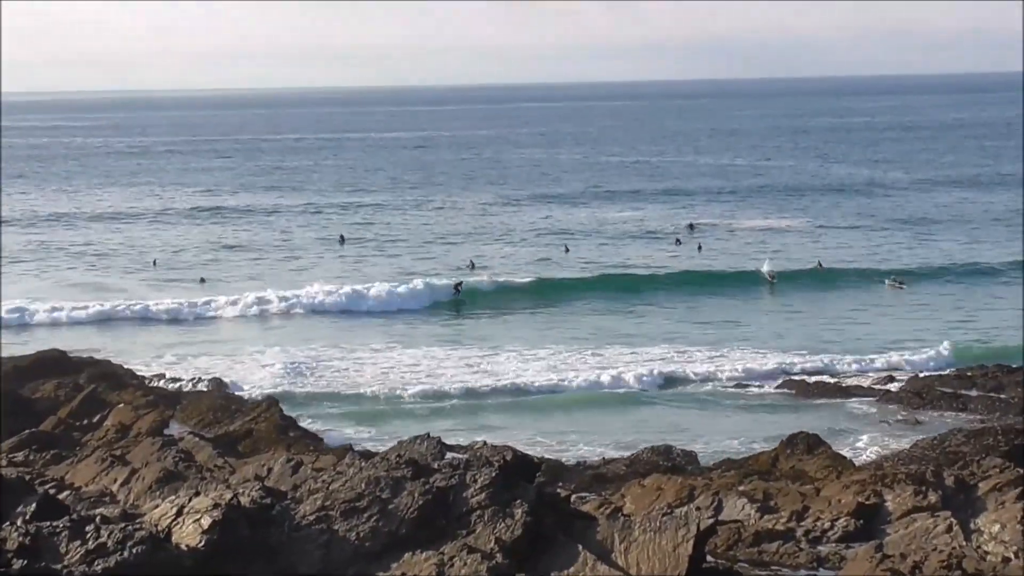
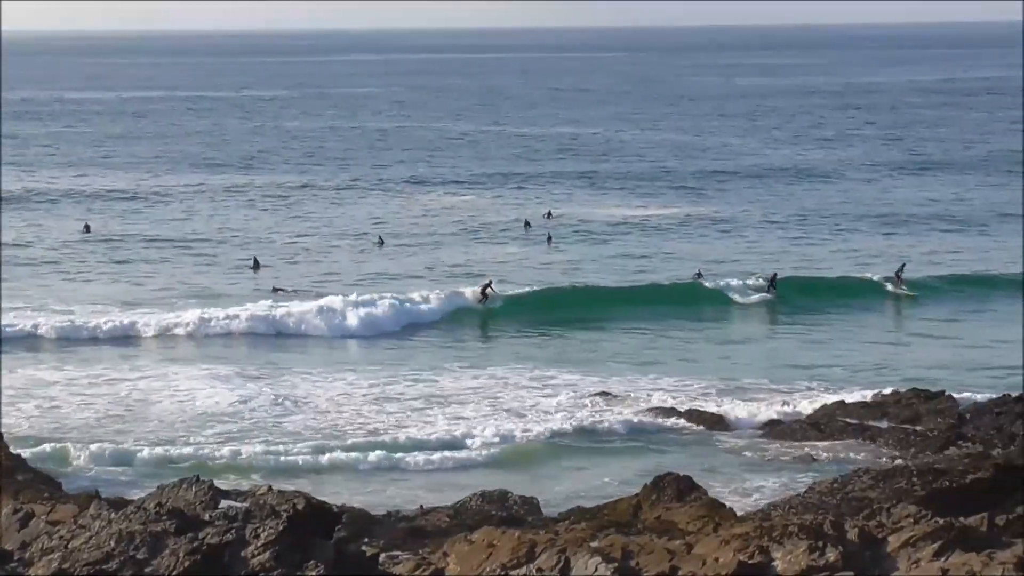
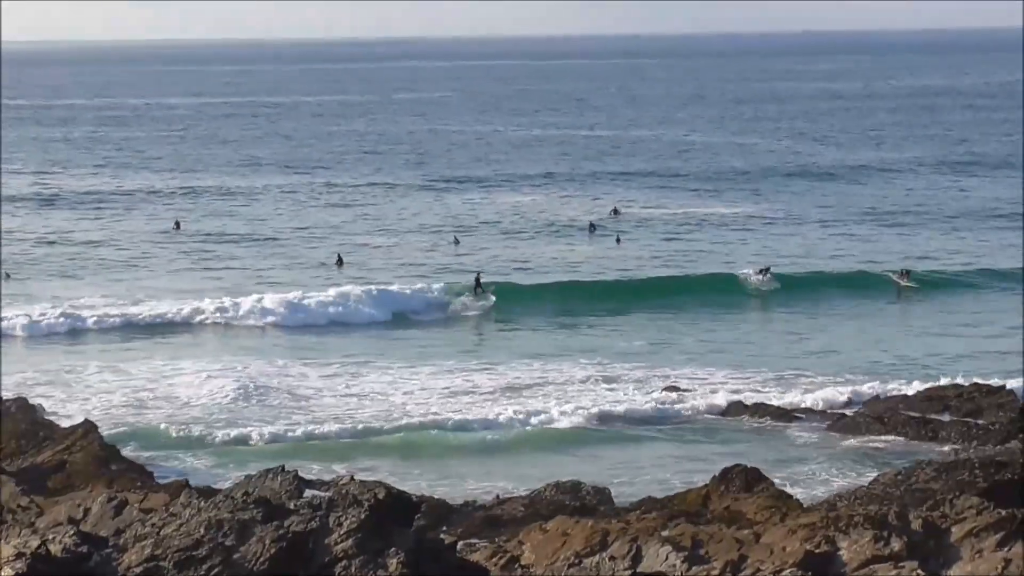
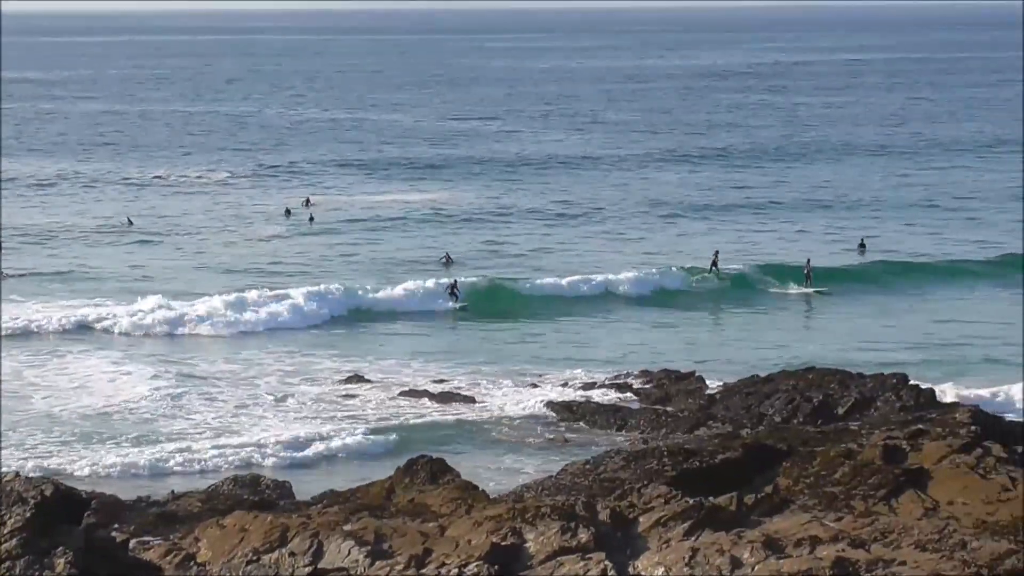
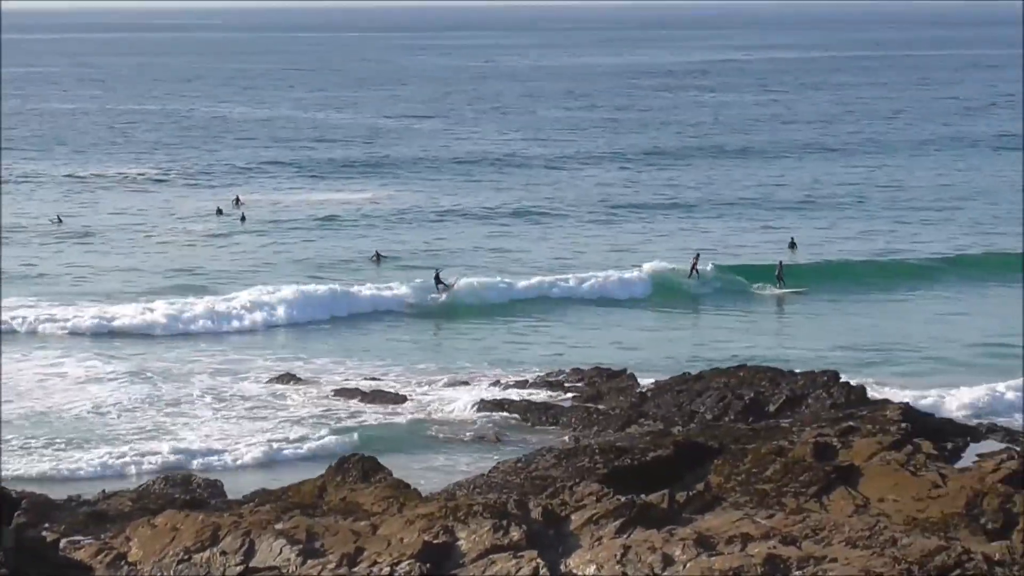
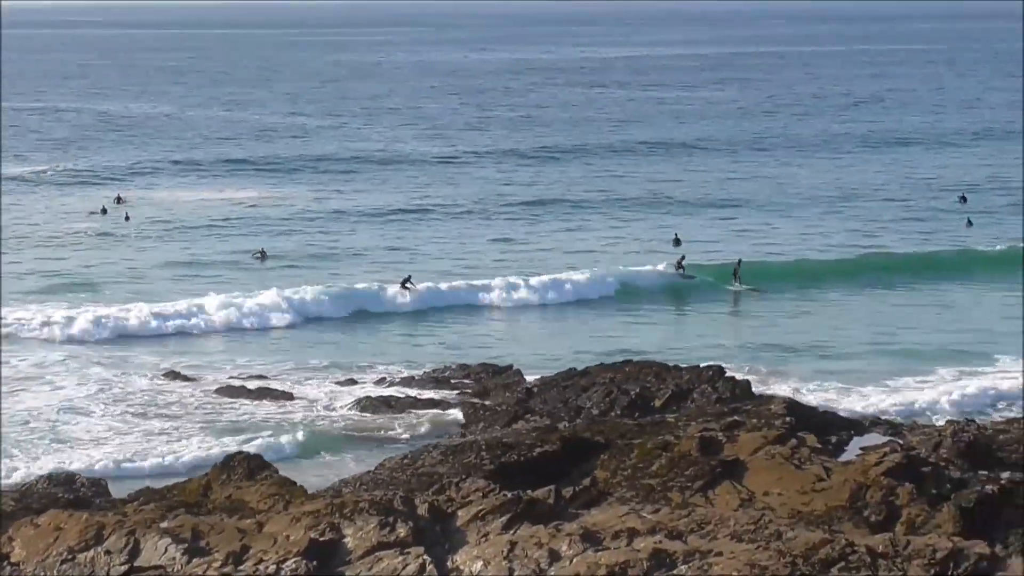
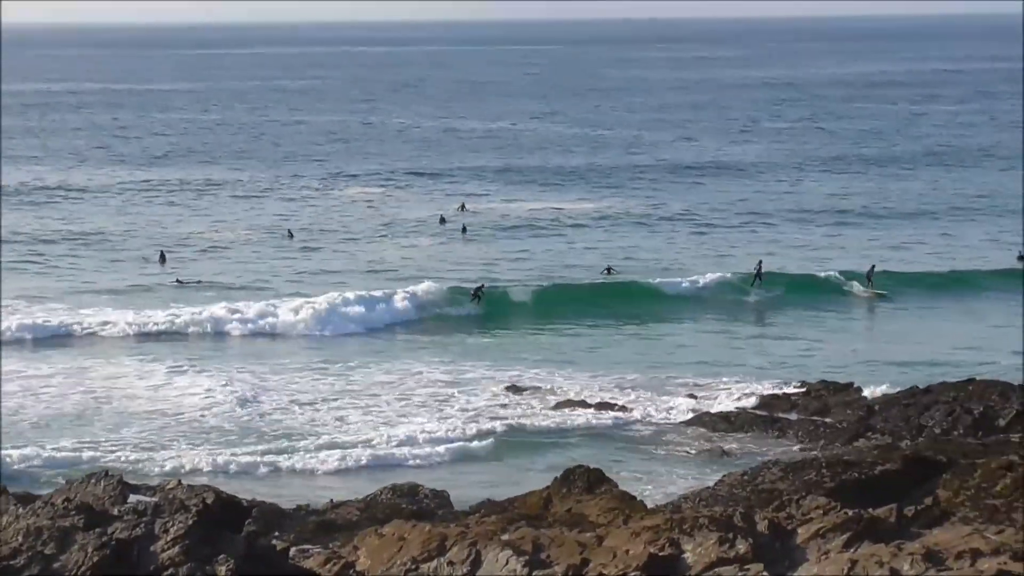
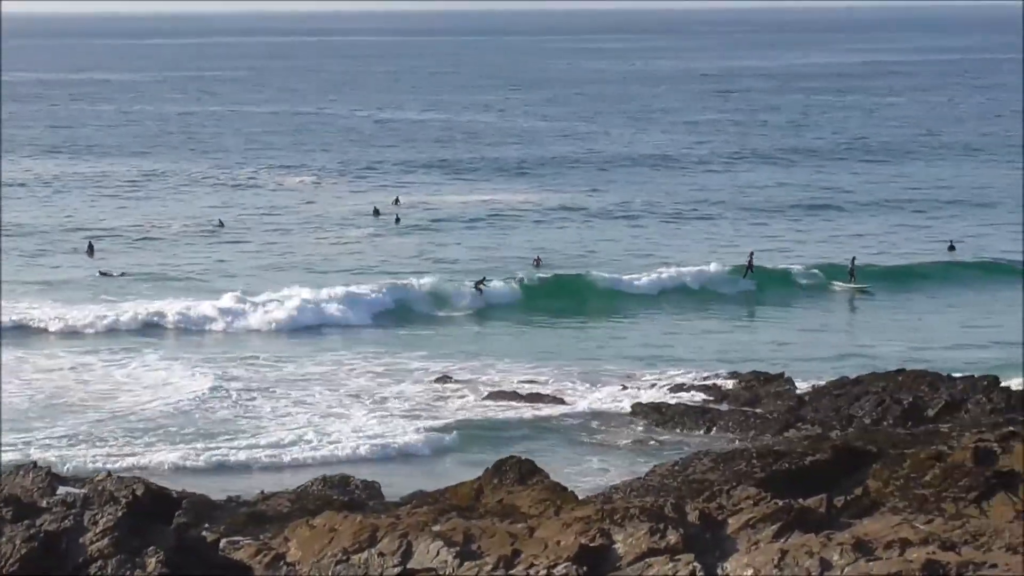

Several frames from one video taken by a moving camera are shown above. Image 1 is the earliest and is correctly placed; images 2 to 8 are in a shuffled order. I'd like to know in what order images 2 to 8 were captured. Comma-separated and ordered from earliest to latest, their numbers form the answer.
3, 2, 7, 8, 4, 5, 6
